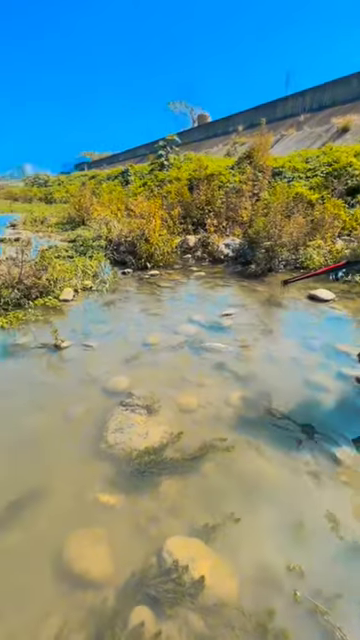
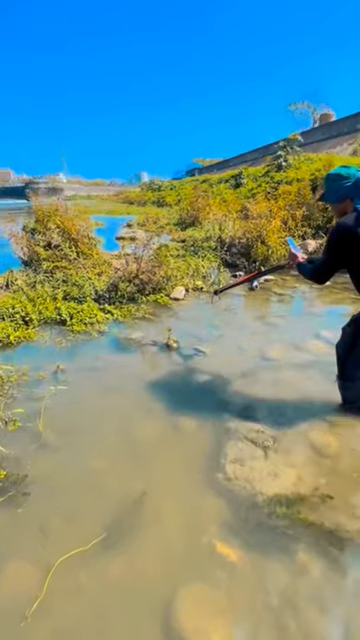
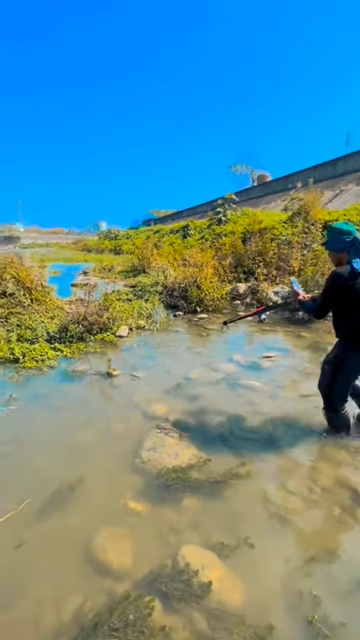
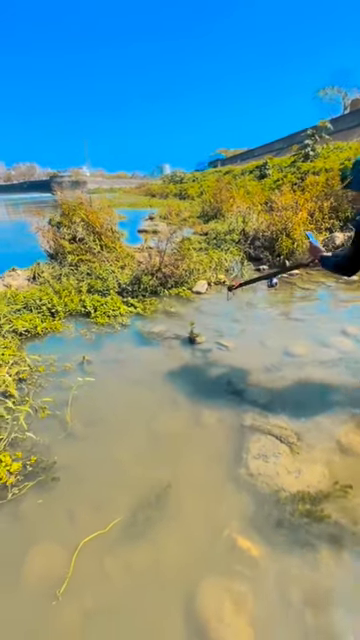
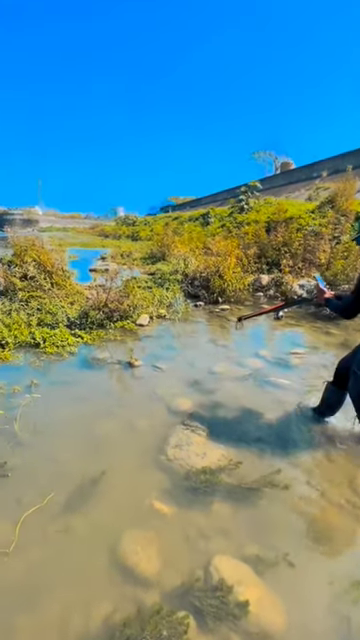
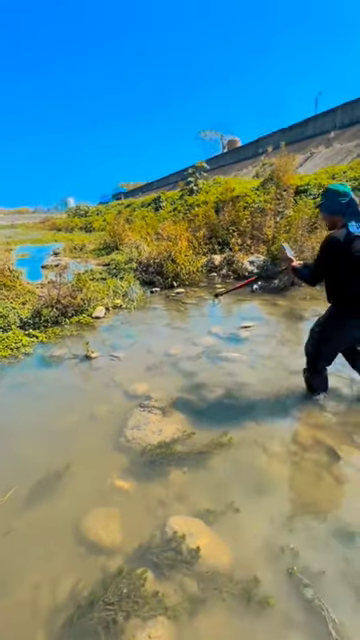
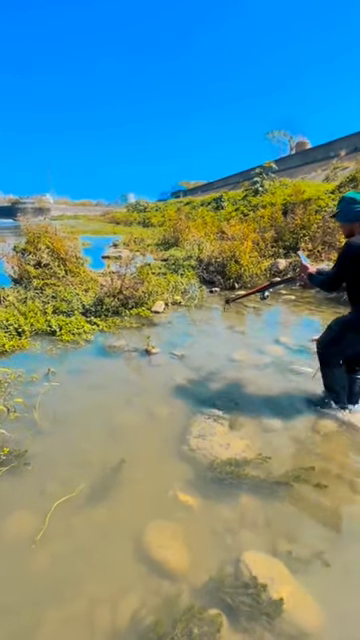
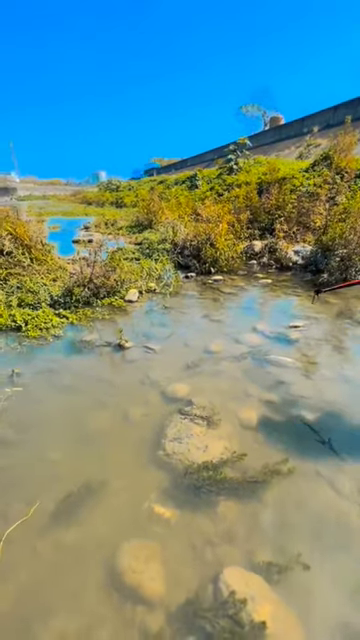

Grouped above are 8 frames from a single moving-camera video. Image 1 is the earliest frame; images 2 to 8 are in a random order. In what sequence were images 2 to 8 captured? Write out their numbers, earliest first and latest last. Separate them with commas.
8, 6, 3, 5, 7, 2, 4
